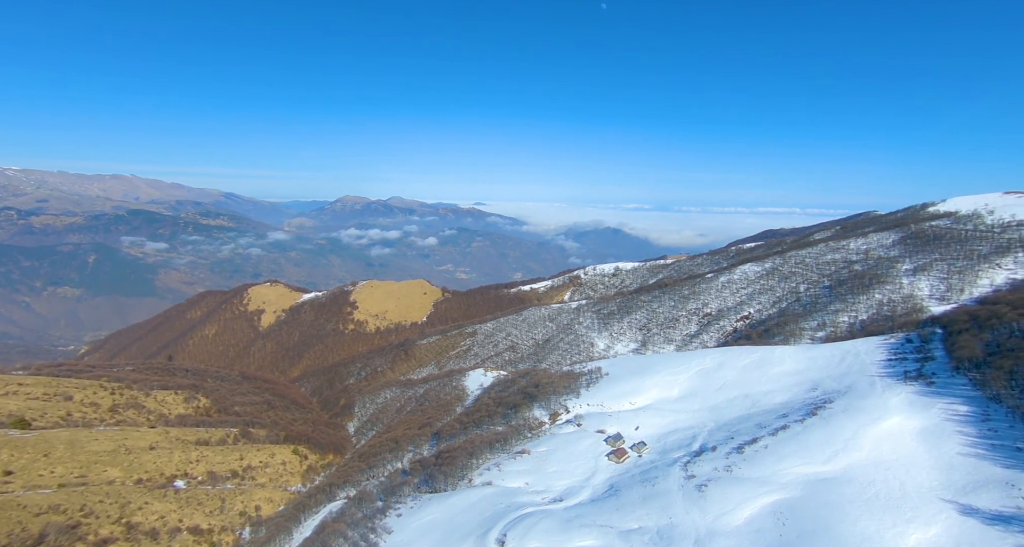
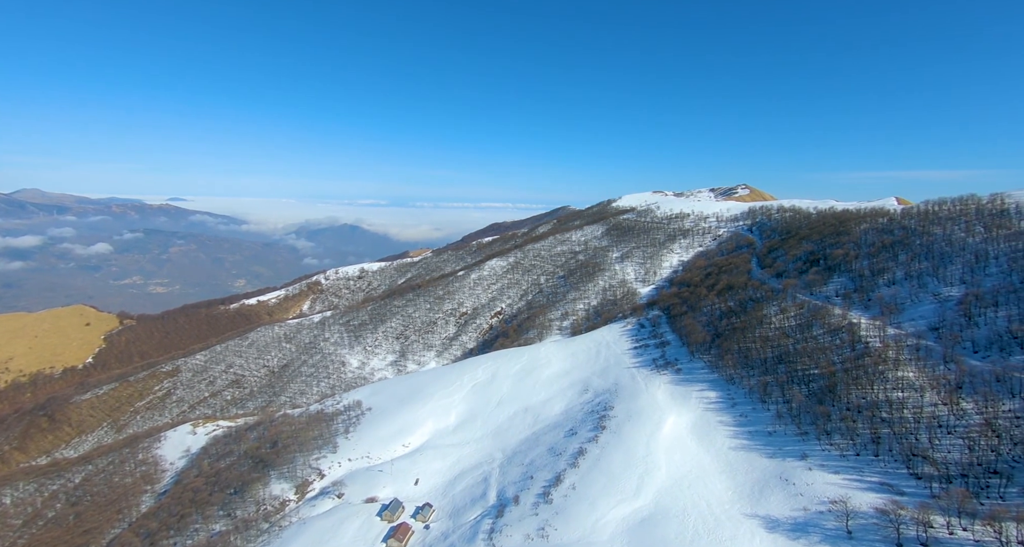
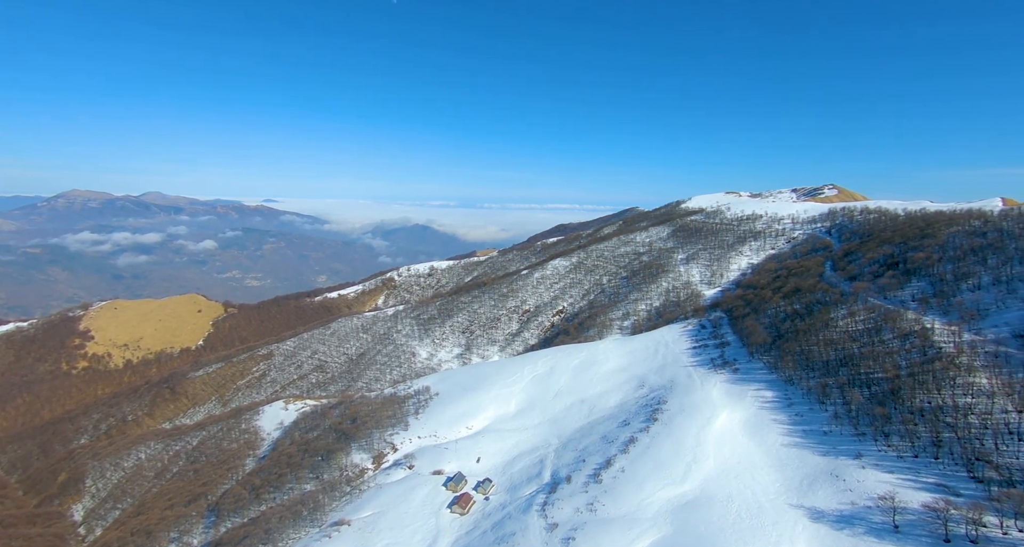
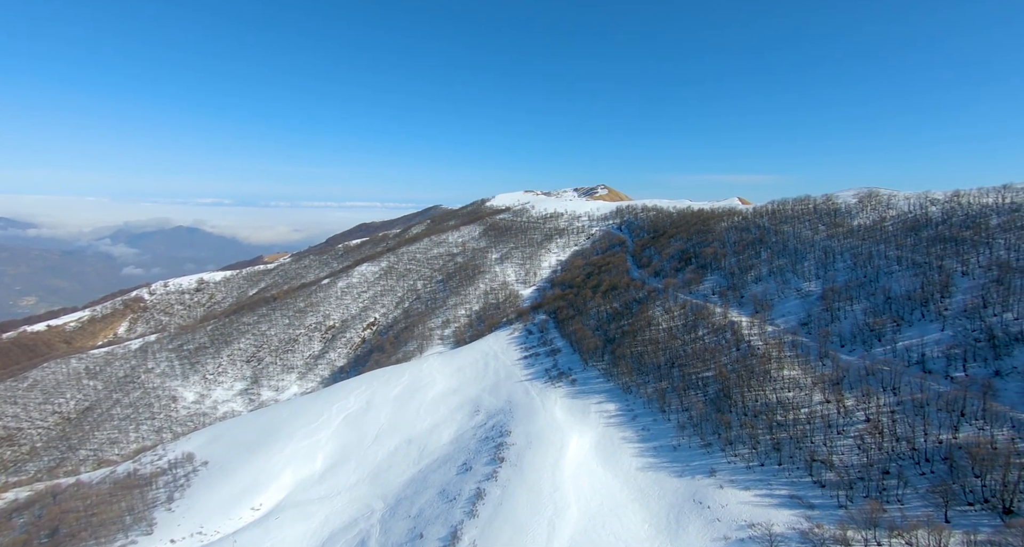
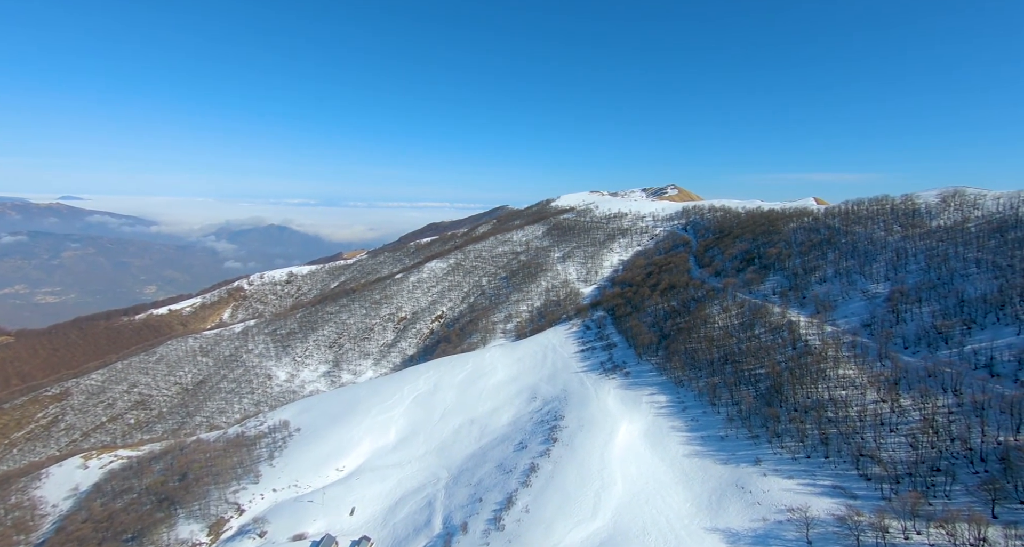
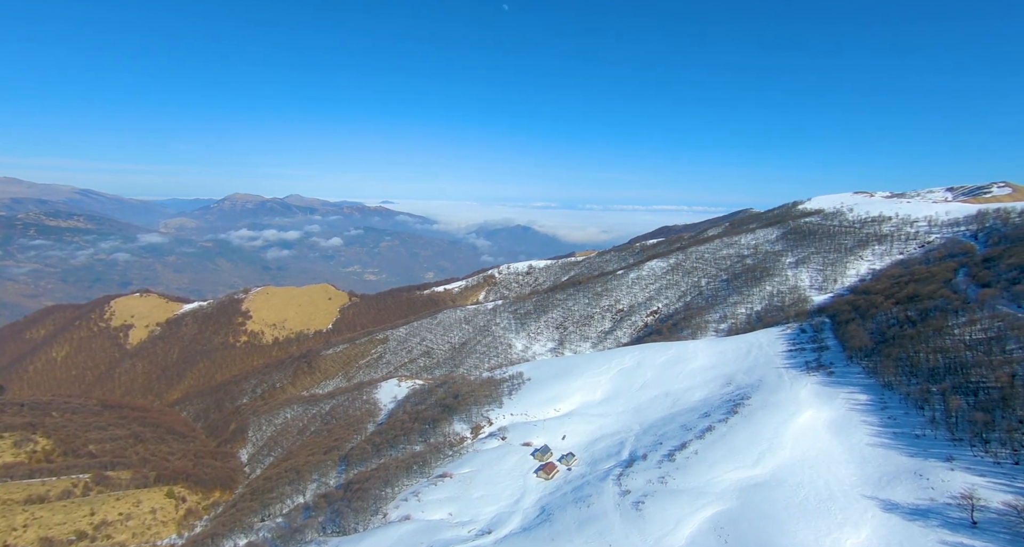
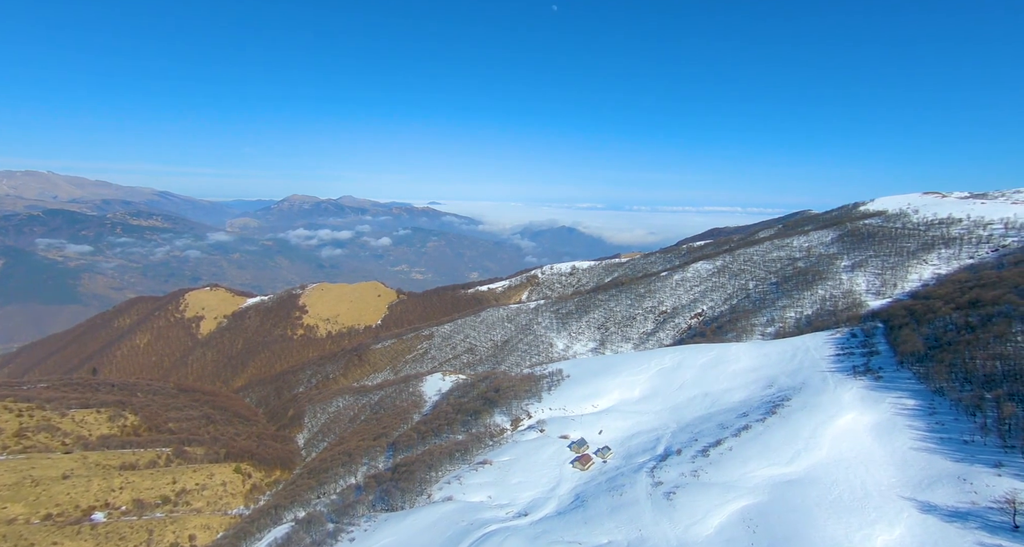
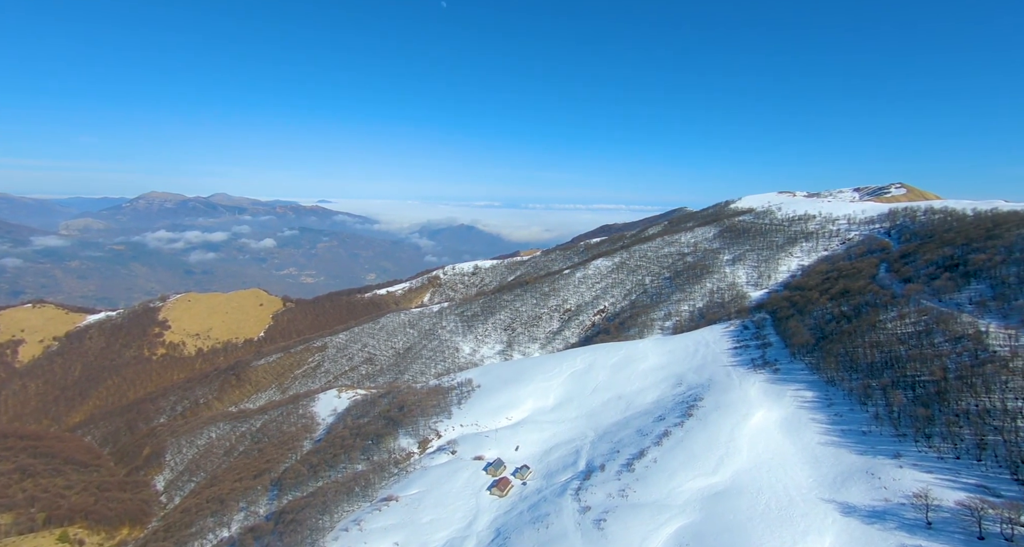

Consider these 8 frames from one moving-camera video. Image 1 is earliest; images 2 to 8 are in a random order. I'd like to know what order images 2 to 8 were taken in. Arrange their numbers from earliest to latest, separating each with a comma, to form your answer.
7, 6, 8, 3, 2, 5, 4
